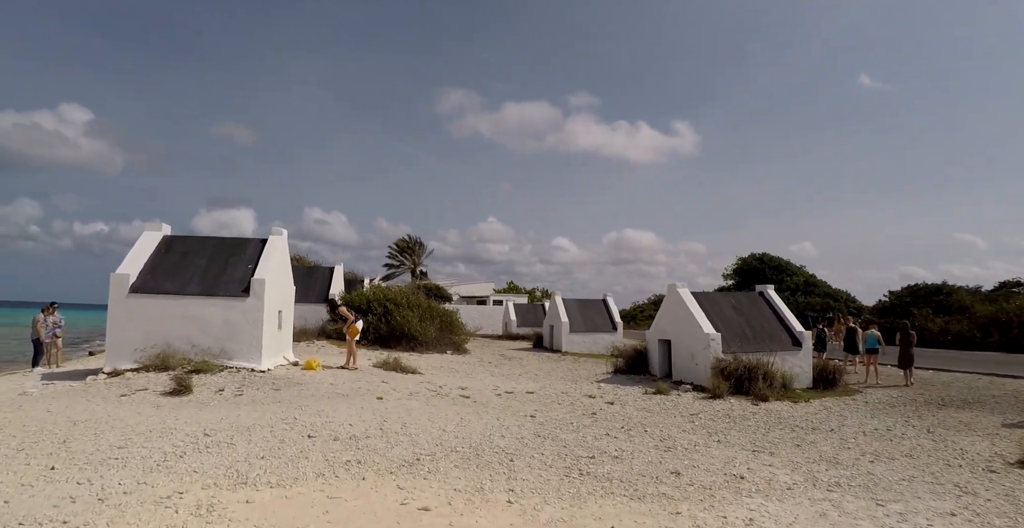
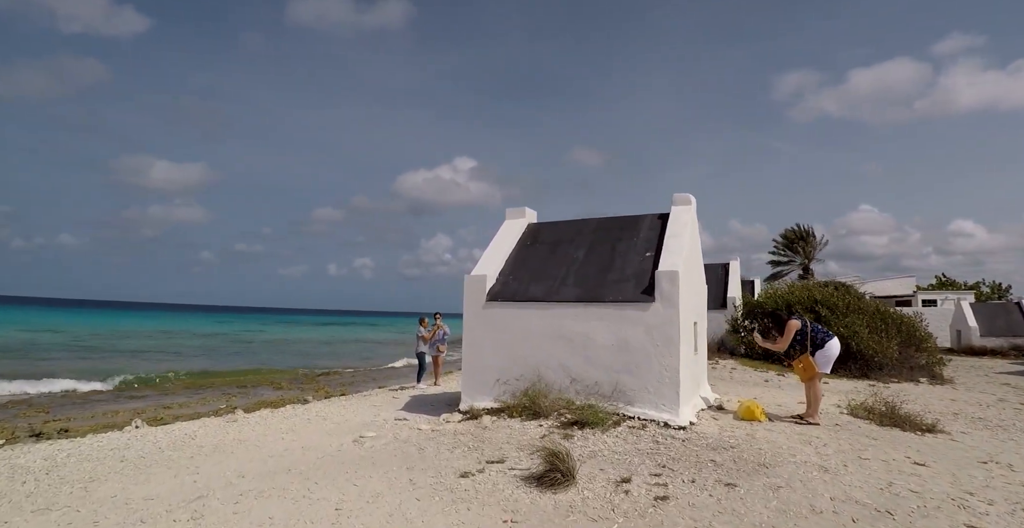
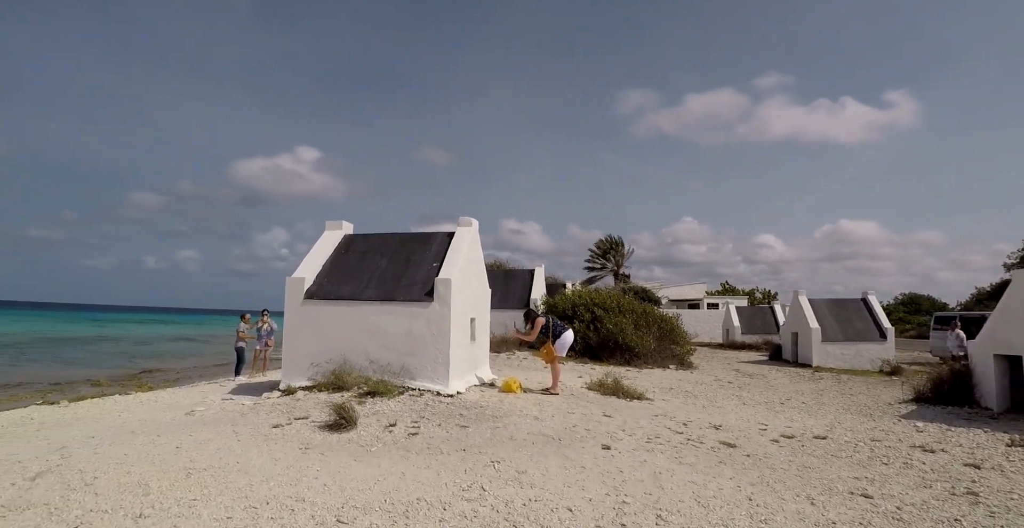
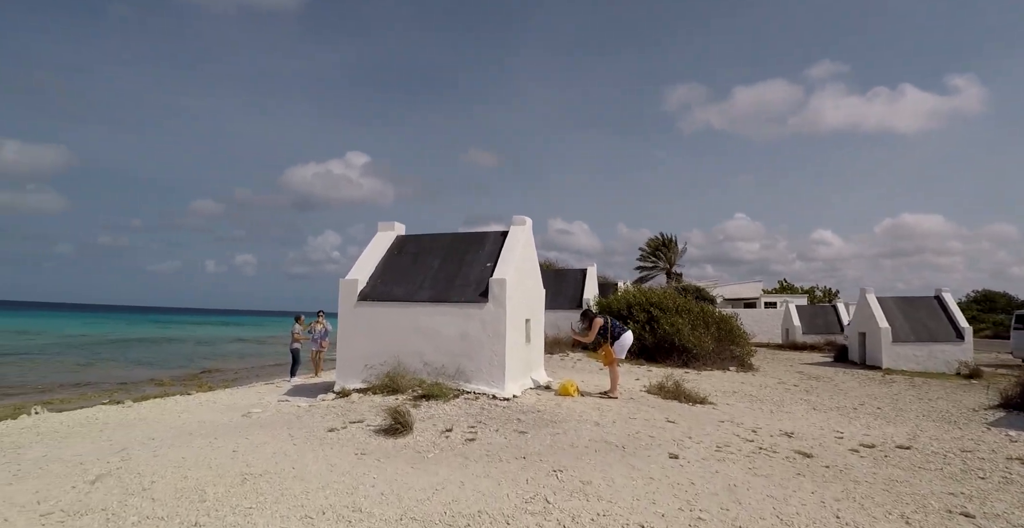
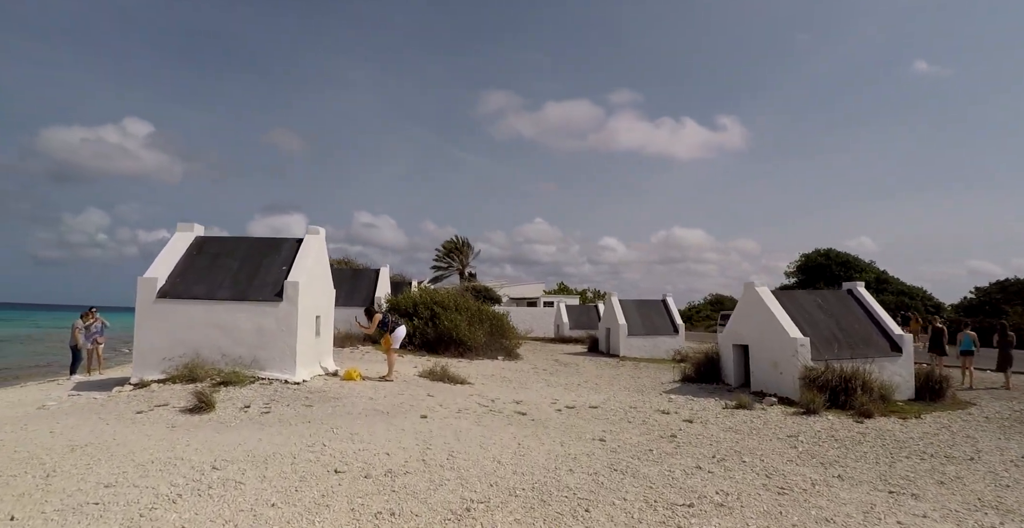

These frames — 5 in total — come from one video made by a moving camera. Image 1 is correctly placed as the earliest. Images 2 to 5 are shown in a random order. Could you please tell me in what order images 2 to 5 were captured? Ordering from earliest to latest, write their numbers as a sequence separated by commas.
5, 3, 4, 2
